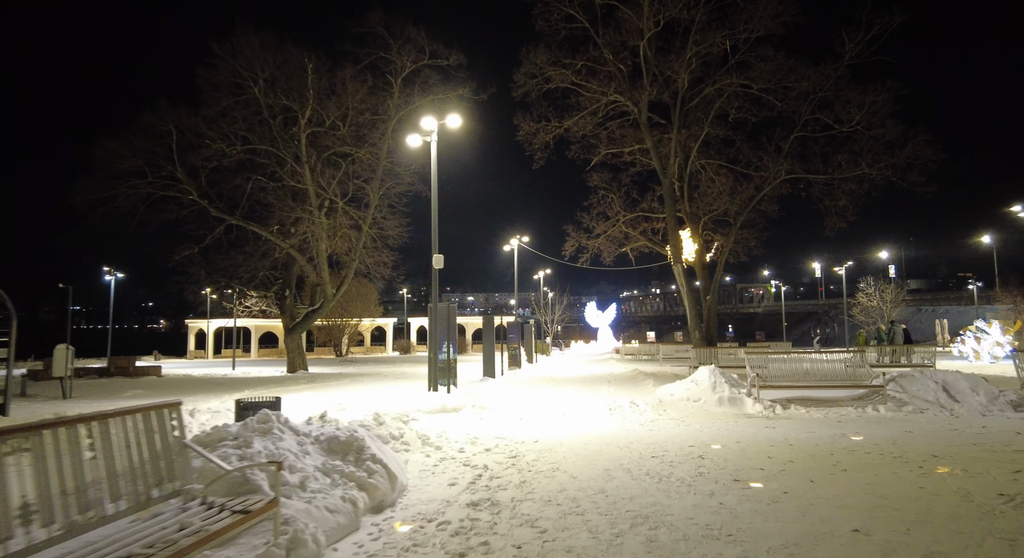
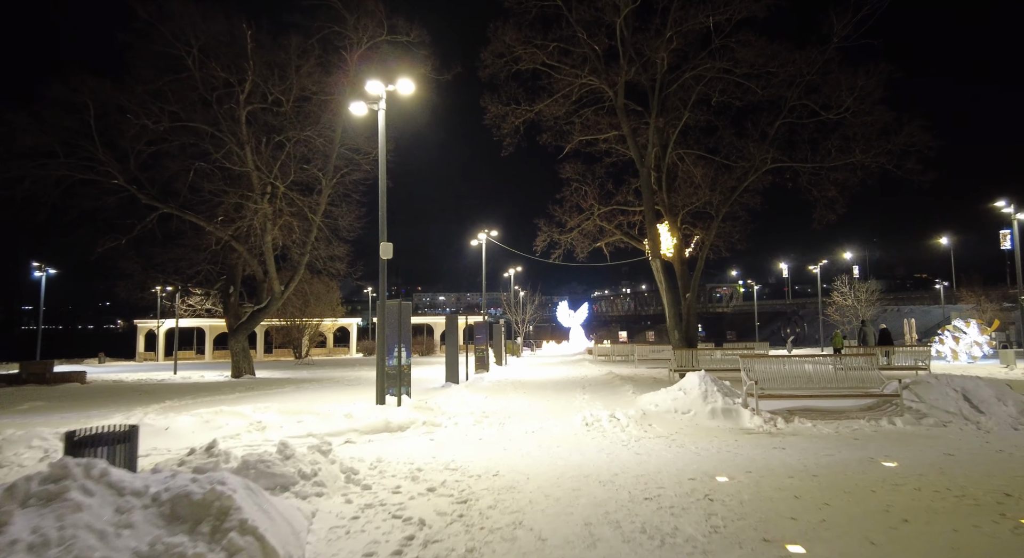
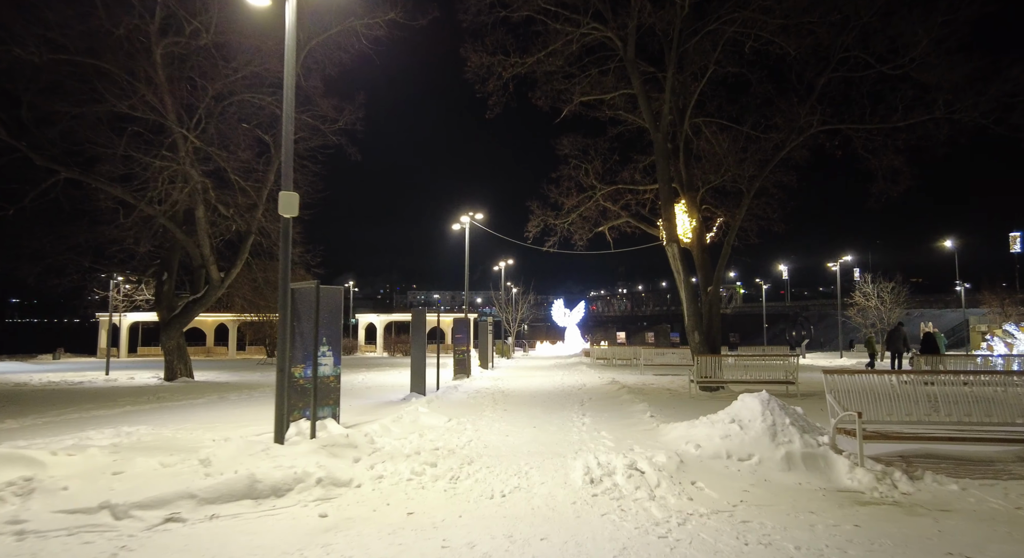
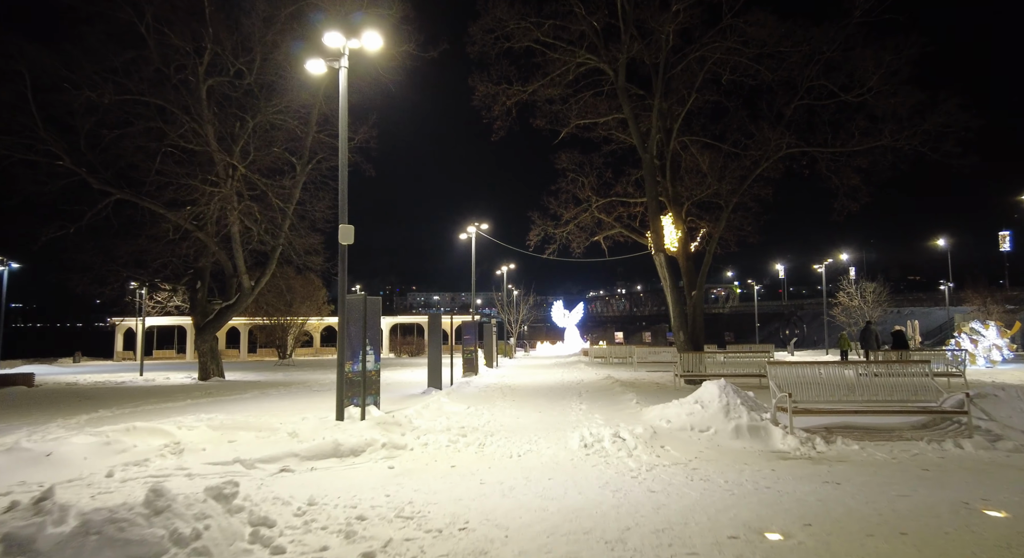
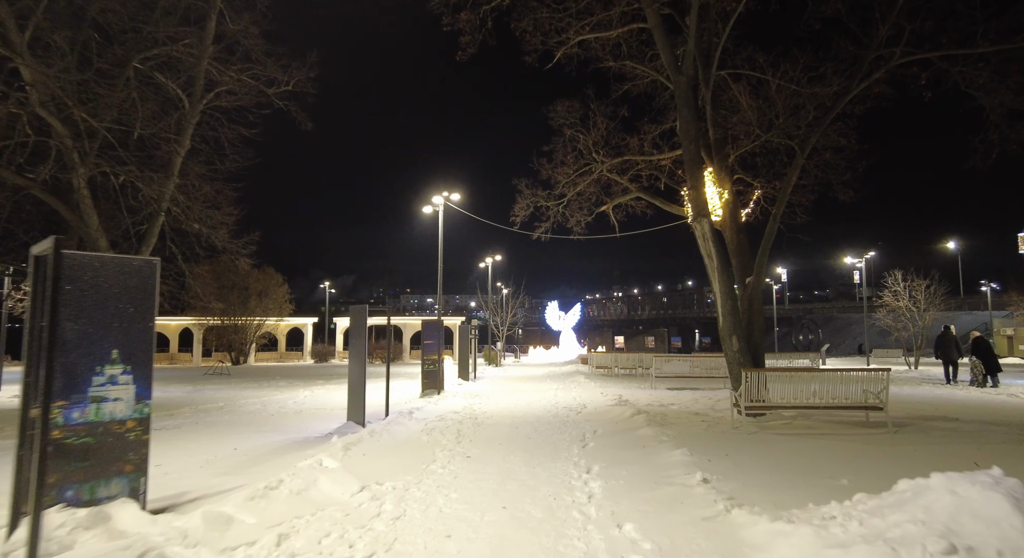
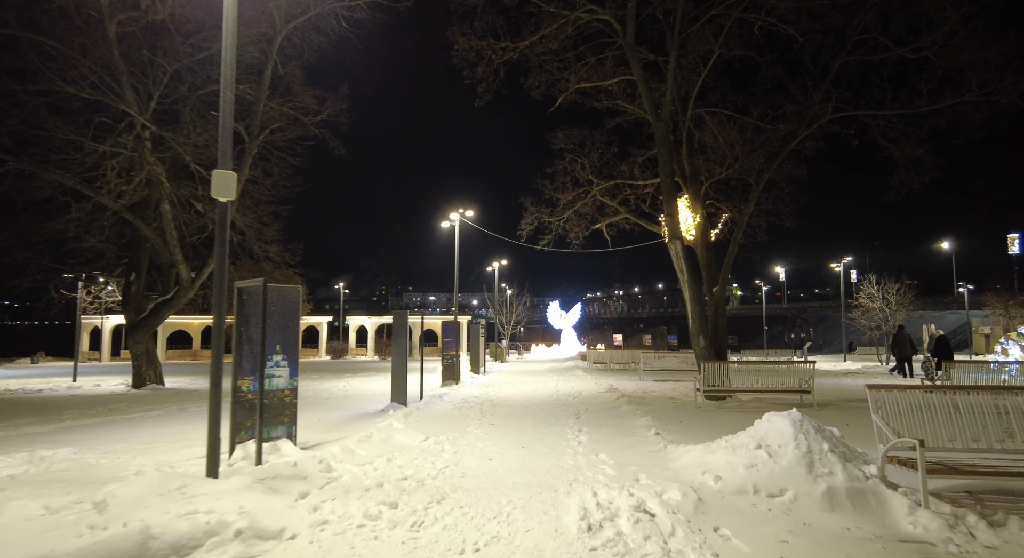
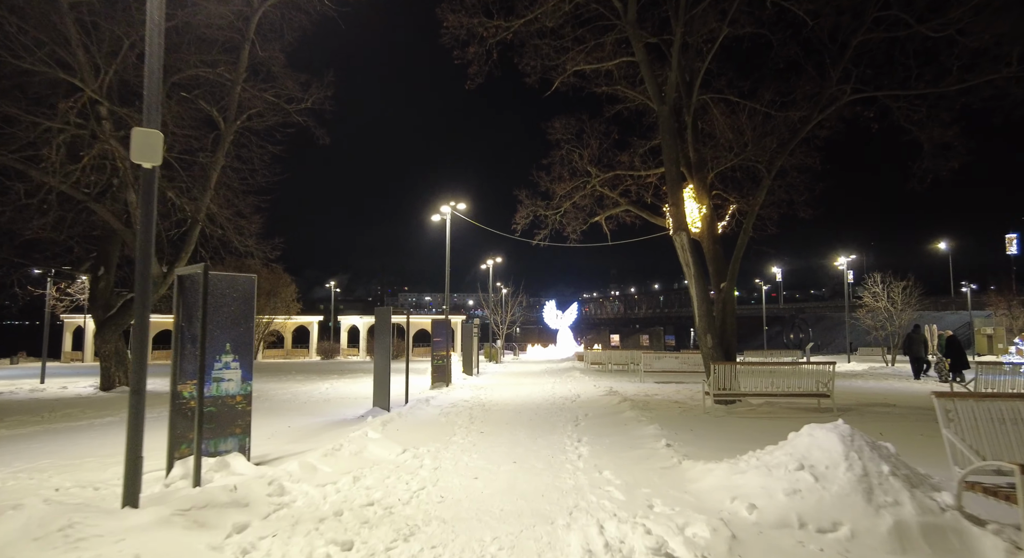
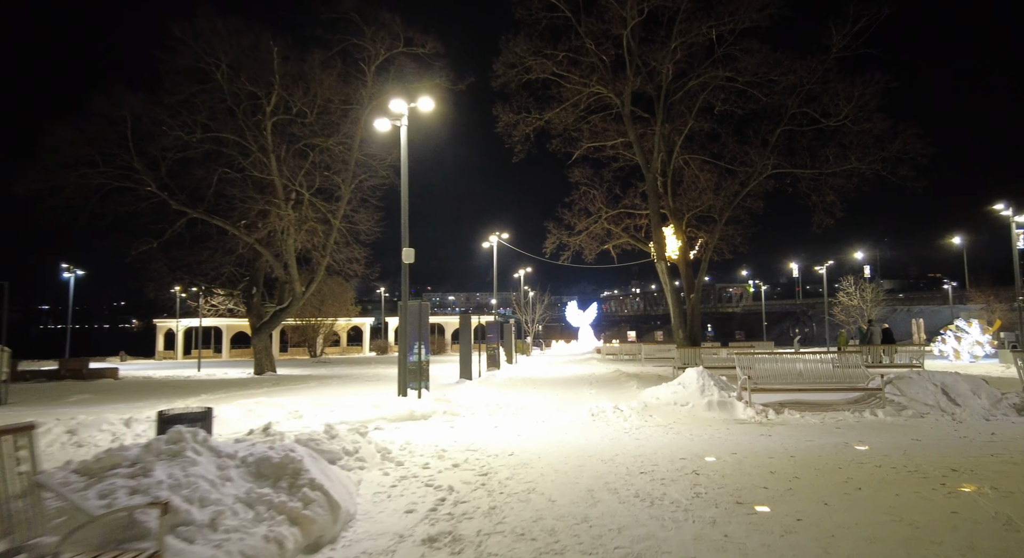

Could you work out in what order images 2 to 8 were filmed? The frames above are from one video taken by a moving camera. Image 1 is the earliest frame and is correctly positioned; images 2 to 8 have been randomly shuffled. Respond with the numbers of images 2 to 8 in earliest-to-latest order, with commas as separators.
8, 2, 4, 3, 6, 7, 5
